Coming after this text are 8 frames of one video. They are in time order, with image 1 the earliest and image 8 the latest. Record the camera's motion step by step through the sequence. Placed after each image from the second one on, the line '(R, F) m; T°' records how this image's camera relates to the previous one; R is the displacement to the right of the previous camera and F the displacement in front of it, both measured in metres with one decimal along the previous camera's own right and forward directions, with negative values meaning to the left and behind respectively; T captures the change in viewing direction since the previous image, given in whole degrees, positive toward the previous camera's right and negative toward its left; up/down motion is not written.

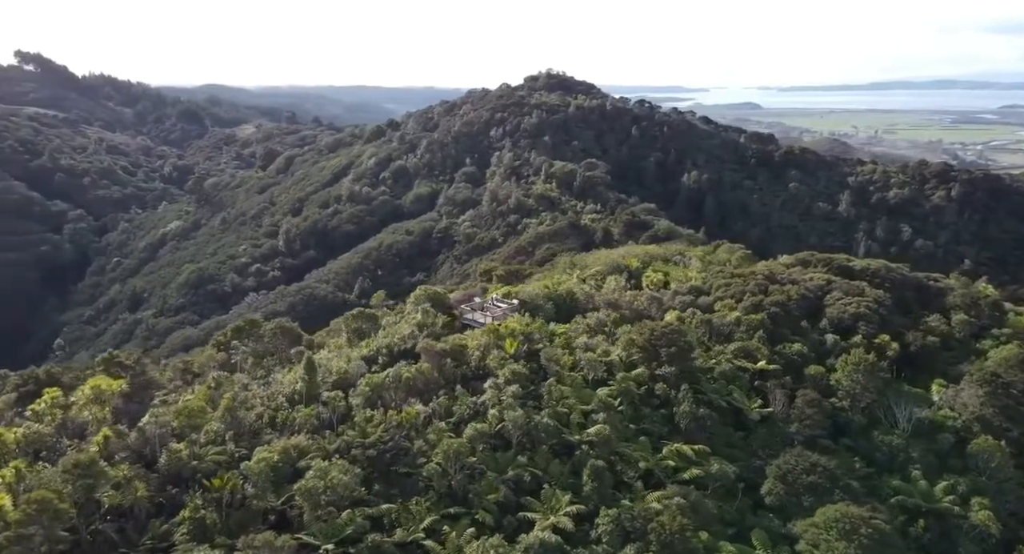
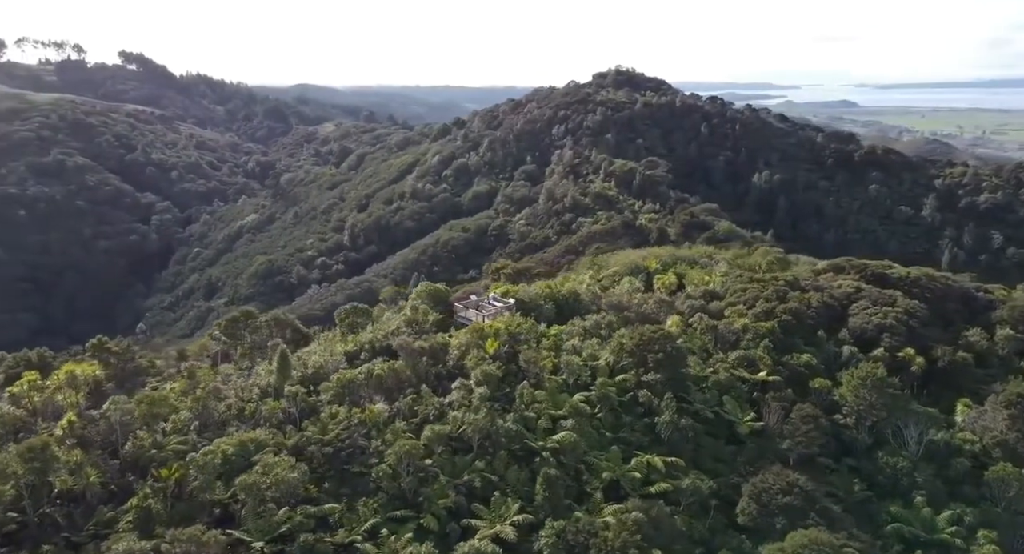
(+2.5, +0.8) m; -5°
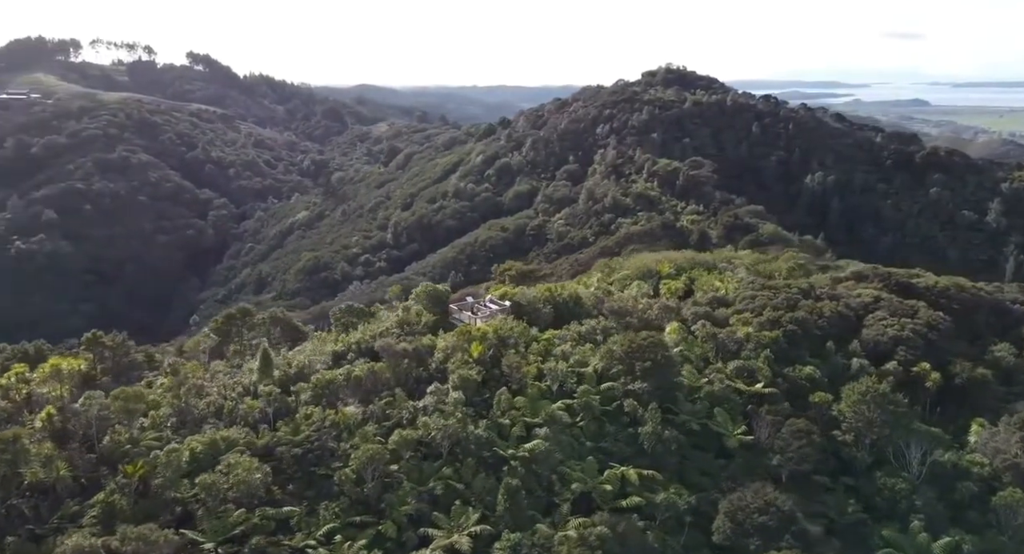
(+1.8, +0.5) m; -3°
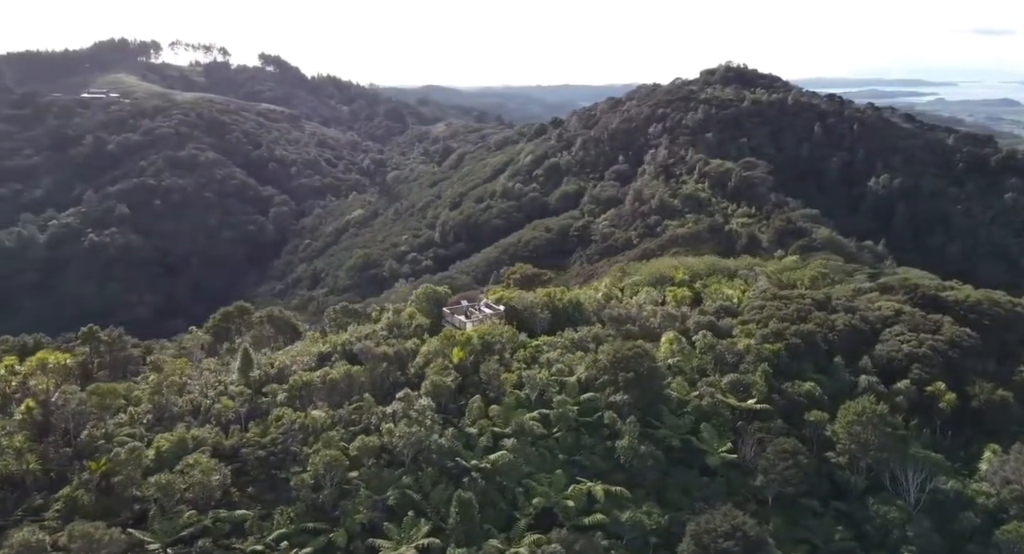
(+2.0, +0.5) m; -4°
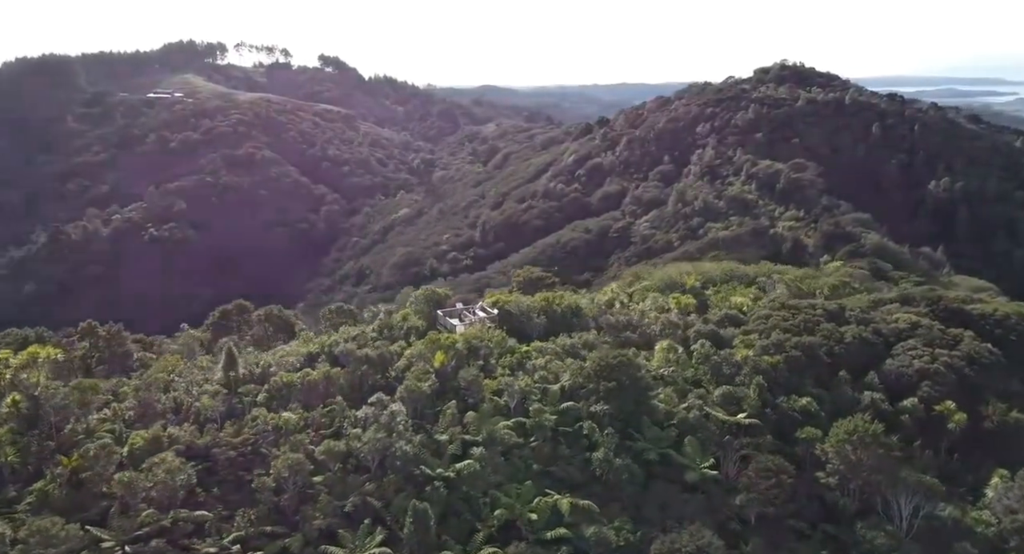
(+1.8, +0.4) m; -3°
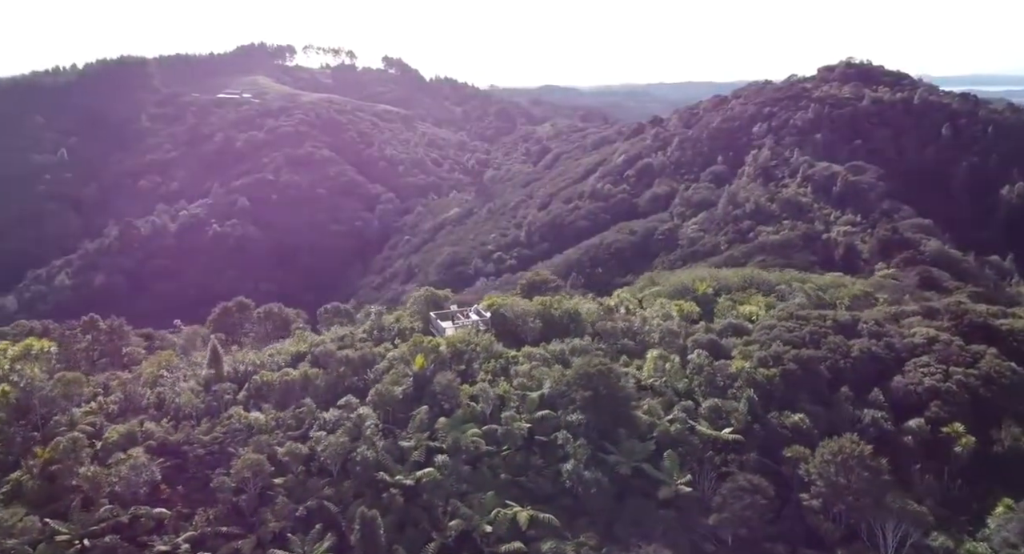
(+2.0, +0.4) m; -4°
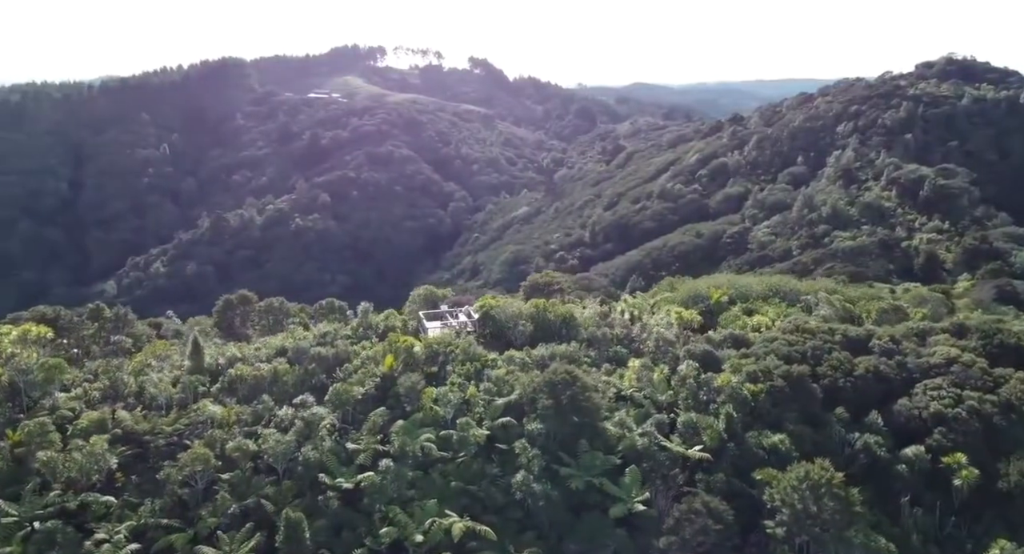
(+2.9, +0.6) m; -5°
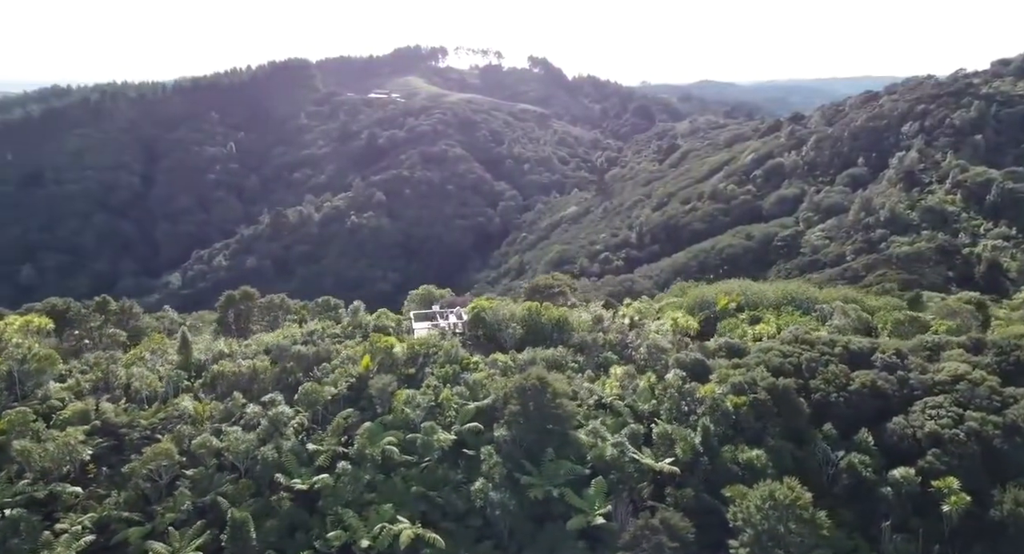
(+2.1, +0.3) m; -4°
